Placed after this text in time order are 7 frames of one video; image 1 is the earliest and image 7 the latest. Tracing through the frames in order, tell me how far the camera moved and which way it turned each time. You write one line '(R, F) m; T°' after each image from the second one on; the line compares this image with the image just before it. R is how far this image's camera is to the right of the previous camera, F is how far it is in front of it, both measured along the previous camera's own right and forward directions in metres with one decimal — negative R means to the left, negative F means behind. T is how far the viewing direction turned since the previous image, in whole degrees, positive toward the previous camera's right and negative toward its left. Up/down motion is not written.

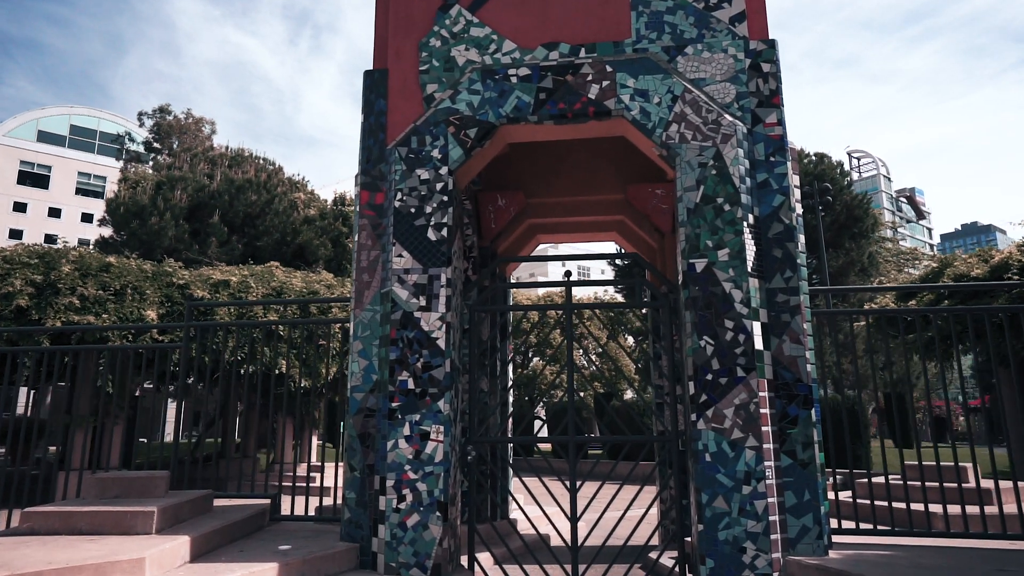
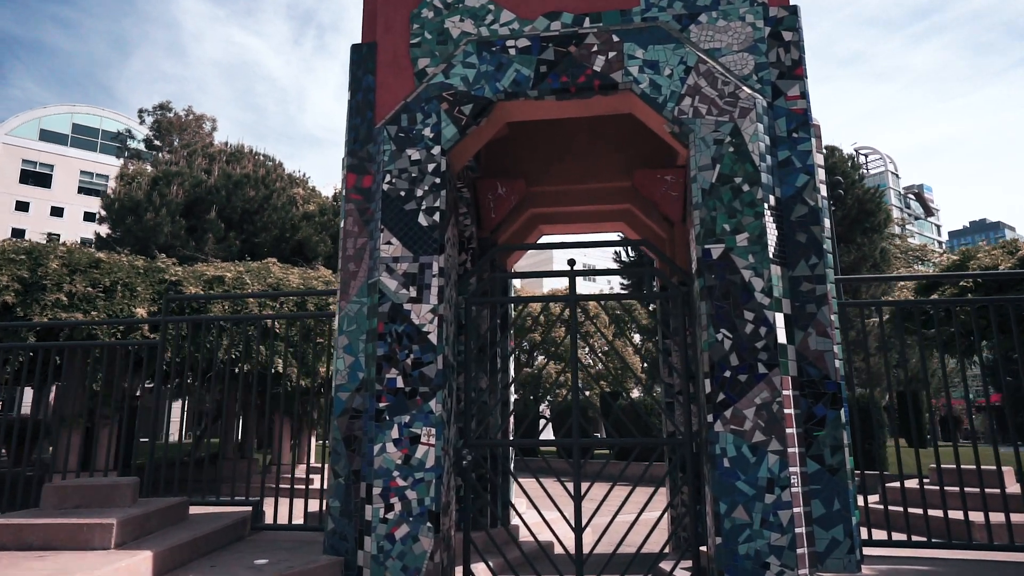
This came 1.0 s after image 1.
(0.0, +0.3) m; 0°
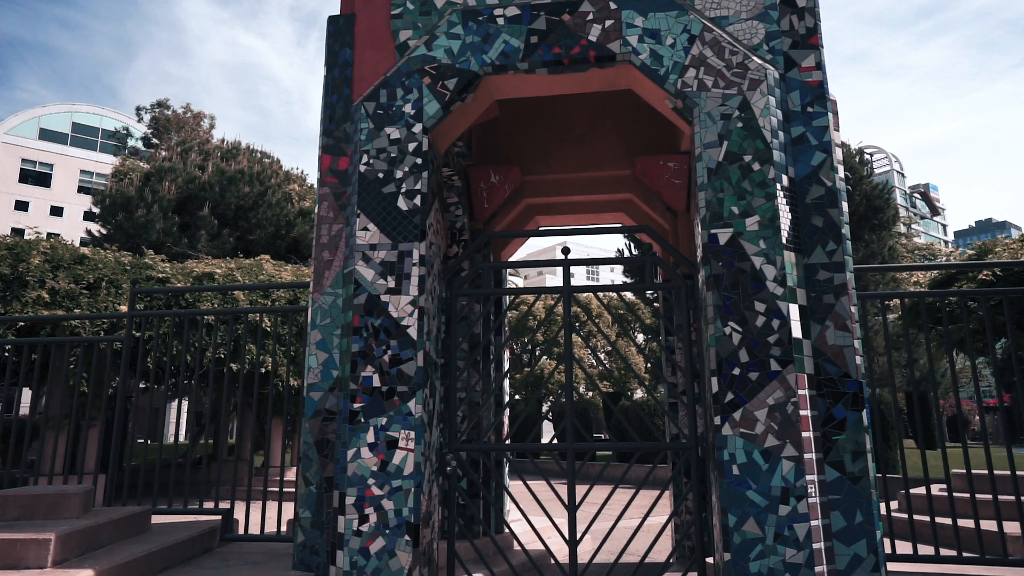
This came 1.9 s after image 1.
(+0.1, +0.3) m; 0°
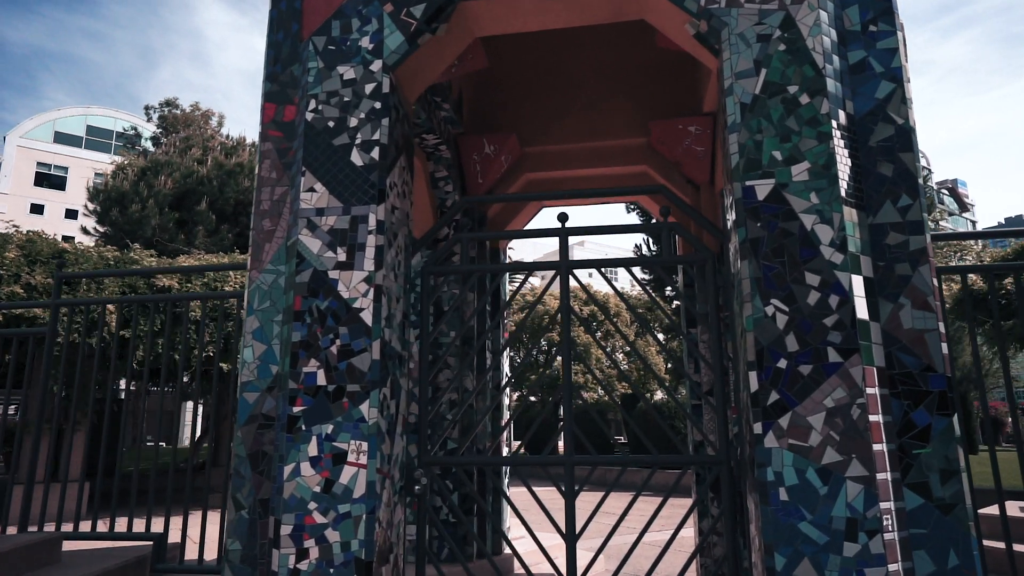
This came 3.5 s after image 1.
(+0.2, +0.7) m; -2°
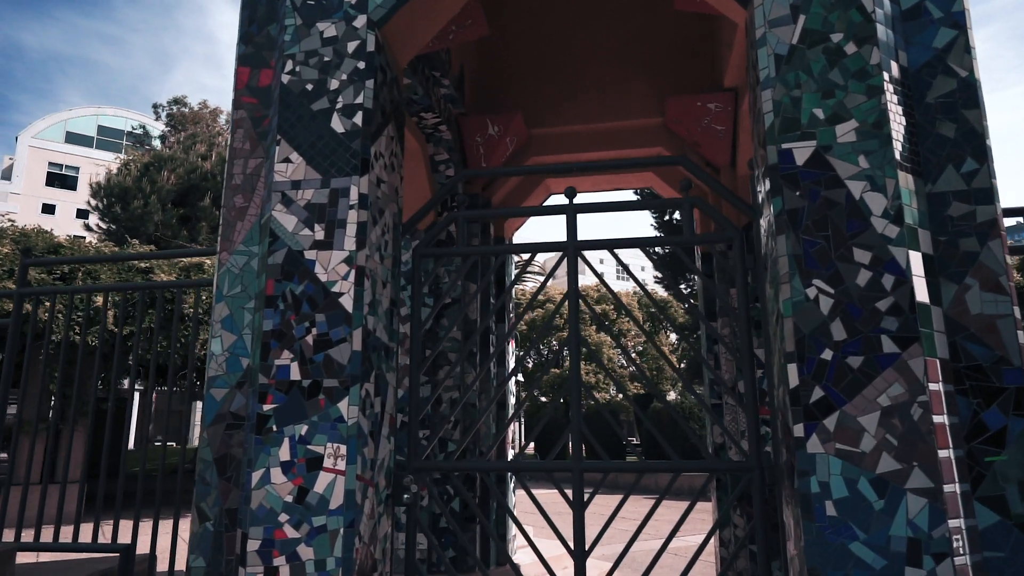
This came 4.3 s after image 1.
(0.0, +0.3) m; -1°
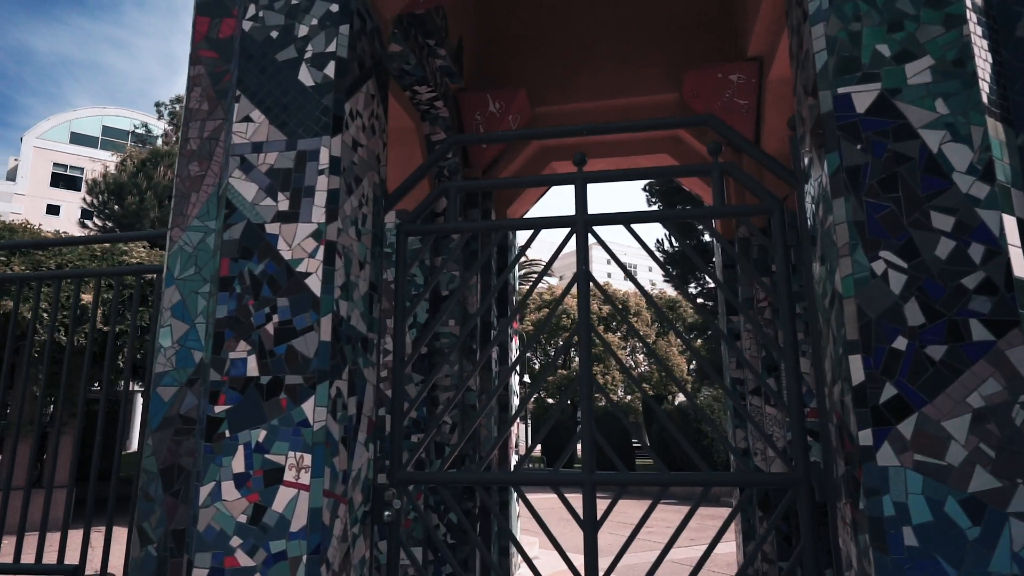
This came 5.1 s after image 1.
(0.0, +0.4) m; -1°
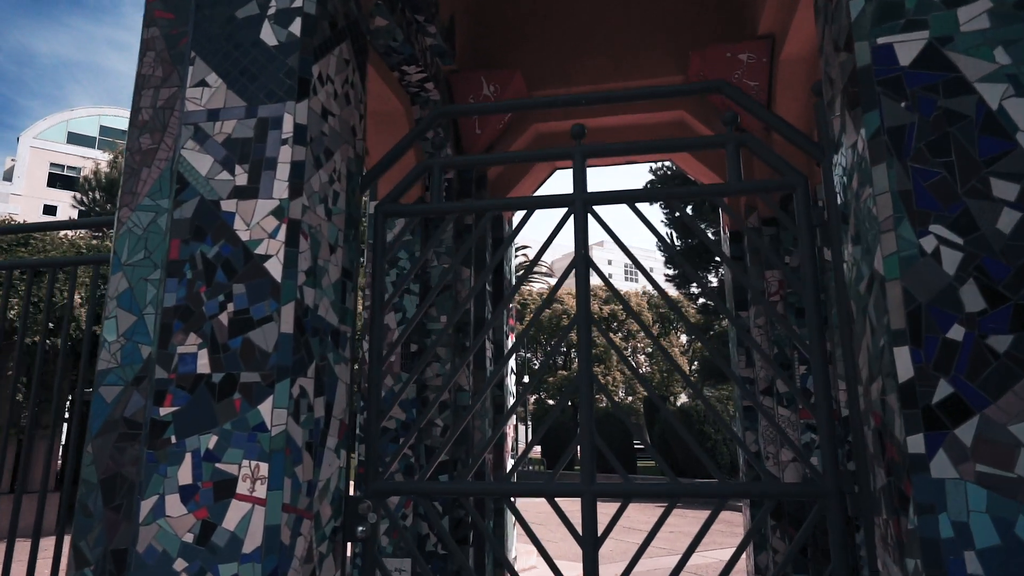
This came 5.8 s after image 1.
(0.0, +0.3) m; 0°
